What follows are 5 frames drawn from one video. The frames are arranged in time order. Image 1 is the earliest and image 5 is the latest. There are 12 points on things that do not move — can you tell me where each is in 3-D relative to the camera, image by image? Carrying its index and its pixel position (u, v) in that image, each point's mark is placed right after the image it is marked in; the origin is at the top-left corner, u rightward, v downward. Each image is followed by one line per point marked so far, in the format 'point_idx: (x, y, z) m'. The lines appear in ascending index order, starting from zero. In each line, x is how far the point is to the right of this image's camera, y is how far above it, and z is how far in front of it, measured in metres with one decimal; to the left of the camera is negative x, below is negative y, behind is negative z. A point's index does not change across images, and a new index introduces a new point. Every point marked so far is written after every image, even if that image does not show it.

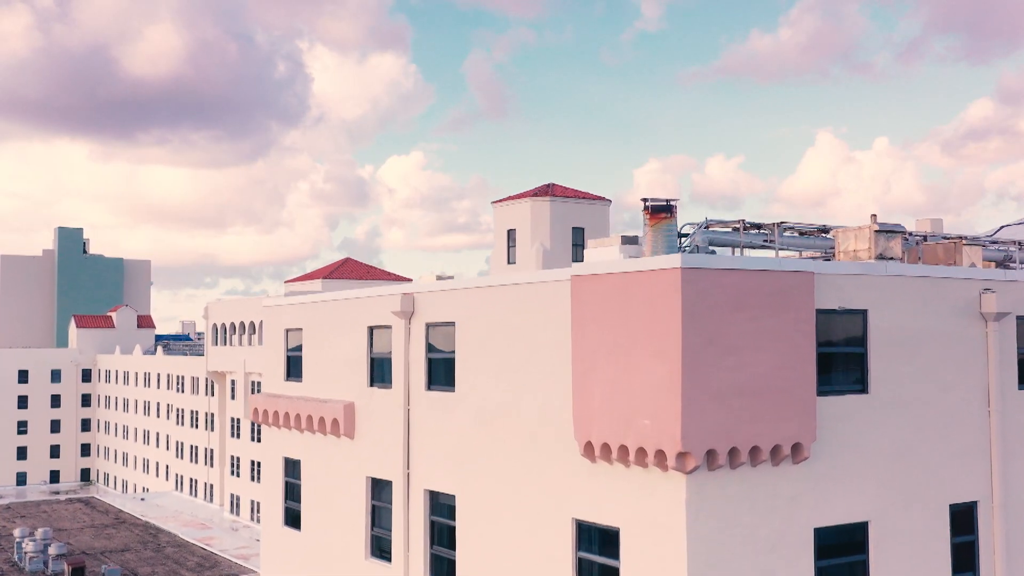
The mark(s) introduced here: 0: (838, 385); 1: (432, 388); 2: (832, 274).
0: (+4.0, -1.2, +11.5) m
1: (-1.2, -1.6, +14.5) m
2: (+3.9, +0.2, +11.4) m
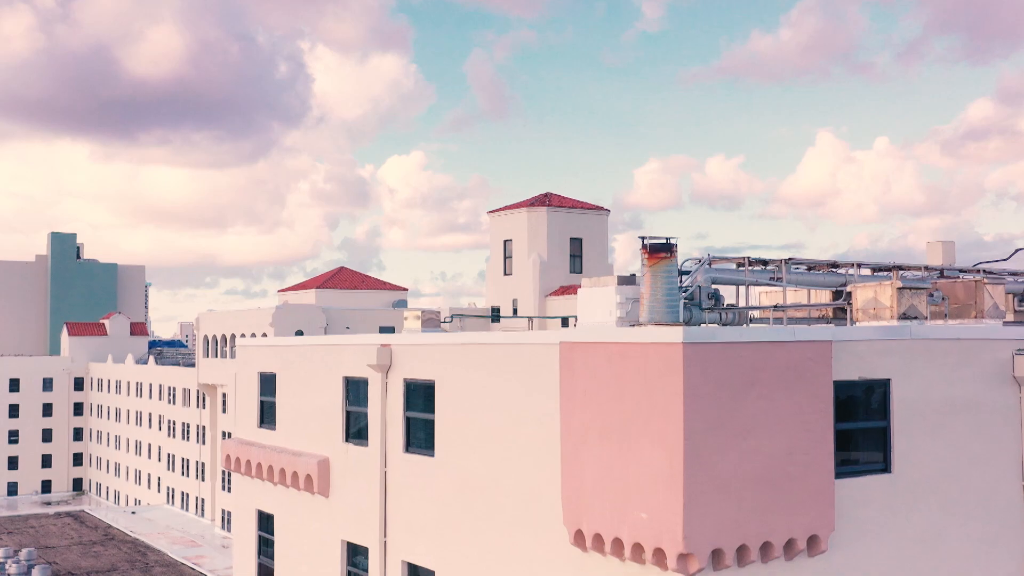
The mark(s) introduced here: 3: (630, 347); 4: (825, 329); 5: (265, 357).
0: (+3.8, -1.9, +10.2) m
1: (-1.4, -2.3, +13.3) m
2: (+3.7, -0.6, +10.2) m
3: (+1.2, -0.6, +9.5) m
4: (+3.3, -0.4, +9.8) m
5: (-4.5, -1.3, +17.2) m
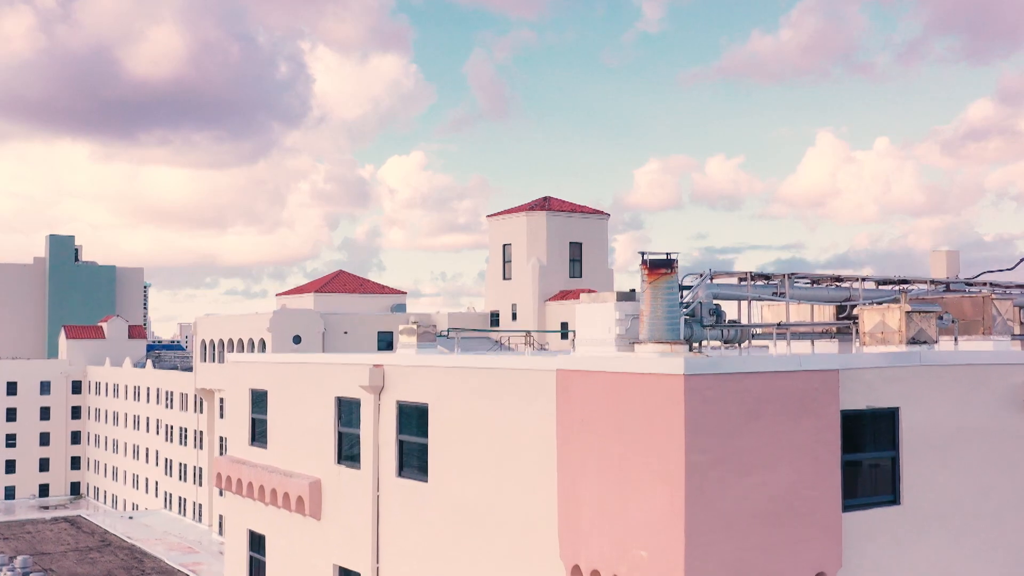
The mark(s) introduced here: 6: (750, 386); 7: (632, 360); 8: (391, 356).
0: (+3.7, -2.2, +9.9) m
1: (-1.5, -2.6, +13.0) m
2: (+3.6, -0.8, +9.8) m
3: (+1.1, -0.9, +9.1) m
4: (+3.2, -0.7, +9.5) m
5: (-4.6, -1.5, +16.9) m
6: (+2.3, -0.9, +8.9) m
7: (+1.2, -0.7, +9.1) m
8: (-1.7, -1.0, +13.3) m
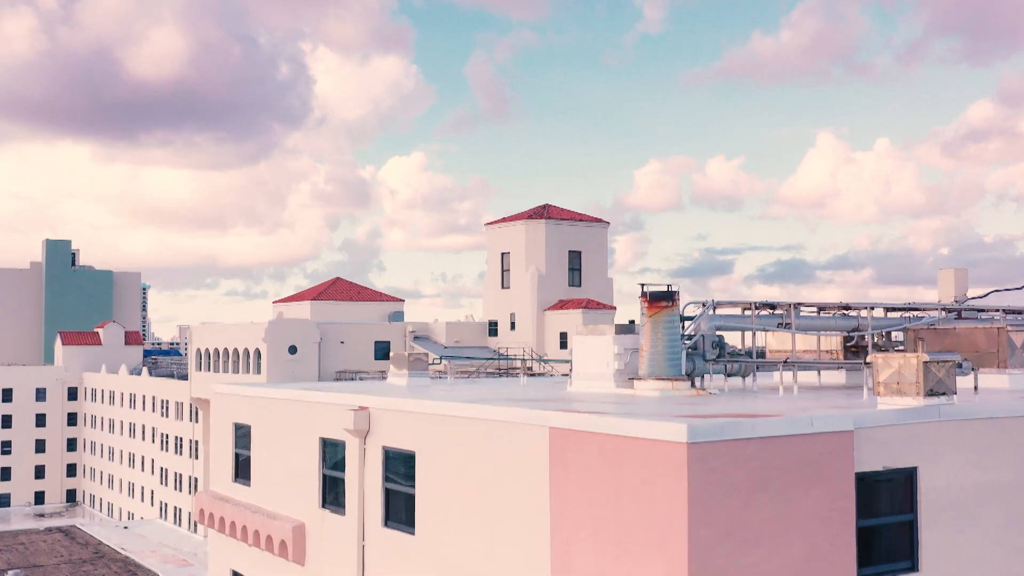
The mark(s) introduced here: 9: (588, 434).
0: (+3.6, -2.7, +9.2) m
1: (-1.6, -3.1, +12.3) m
2: (+3.5, -1.3, +9.1) m
3: (+1.0, -1.4, +8.4) m
4: (+3.1, -1.2, +8.8) m
5: (-4.7, -2.0, +16.2) m
6: (+2.2, -1.4, +8.2) m
7: (+1.1, -1.2, +8.4) m
8: (-1.8, -1.5, +12.6) m
9: (+0.7, -1.4, +8.9) m
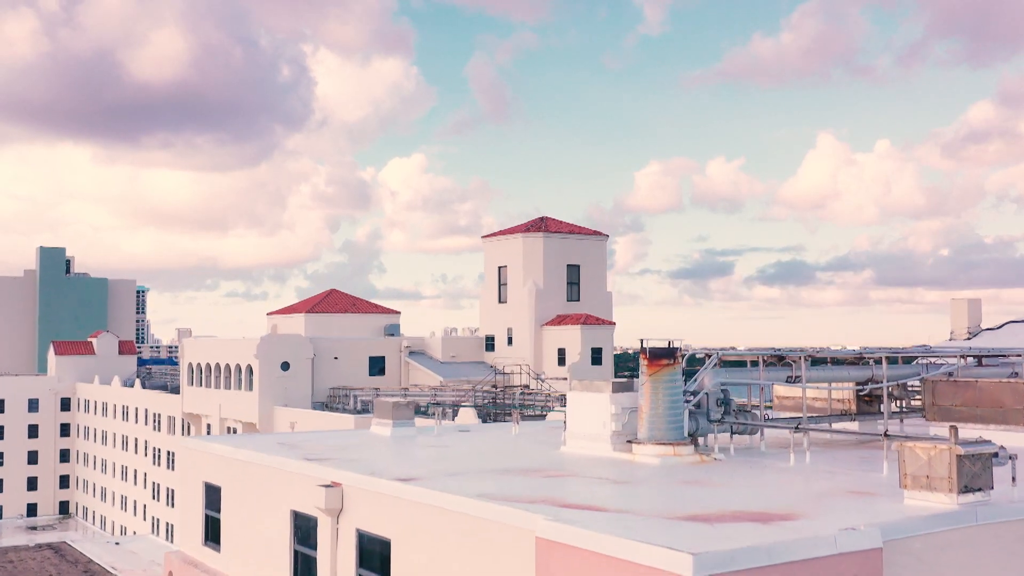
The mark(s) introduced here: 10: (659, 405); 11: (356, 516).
0: (+3.4, -3.5, +8.1) m
1: (-1.8, -3.9, +11.2) m
2: (+3.3, -2.1, +8.0) m
3: (+0.9, -2.2, +7.3) m
4: (+3.0, -2.0, +7.7) m
5: (-4.9, -2.8, +15.1) m
6: (+2.0, -2.2, +7.1) m
7: (+0.9, -2.0, +7.3) m
8: (-2.0, -2.3, +11.5) m
9: (+0.6, -2.2, +7.8) m
10: (+2.1, -1.6, +13.2) m
11: (-1.9, -2.7, +11.2) m
